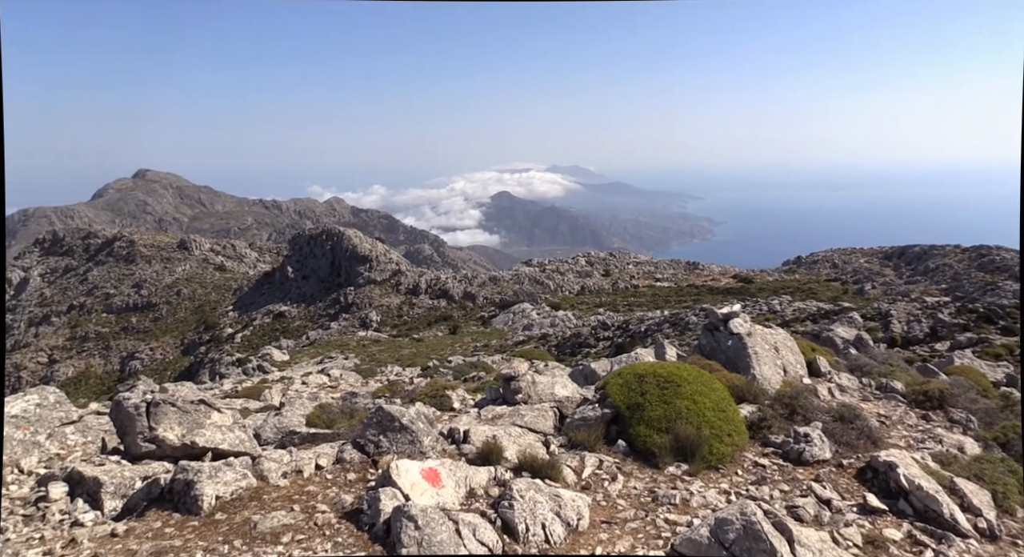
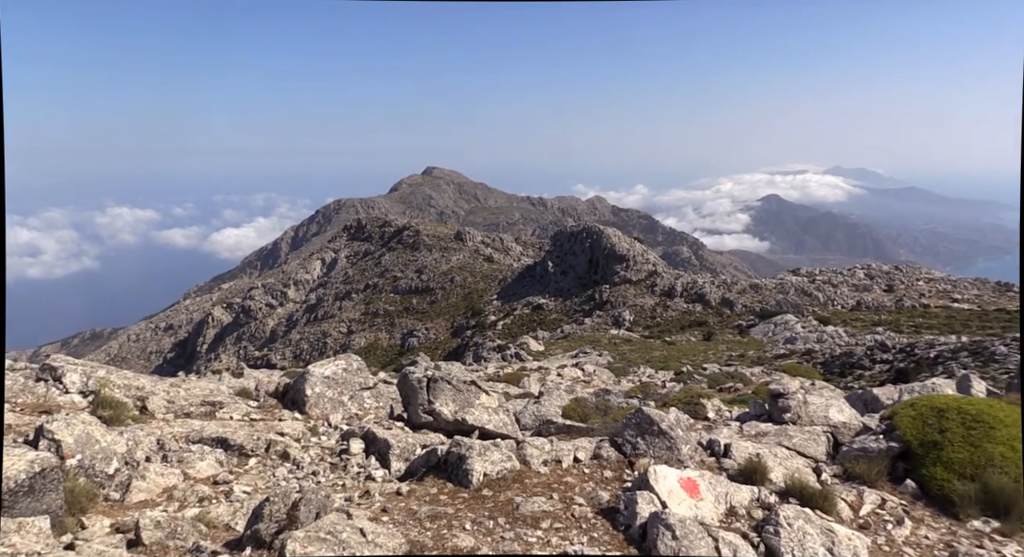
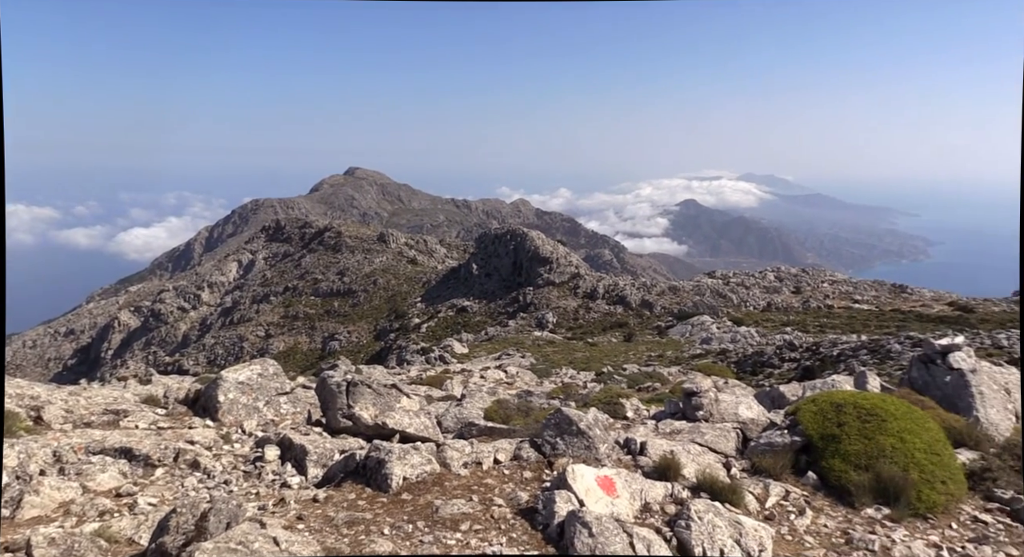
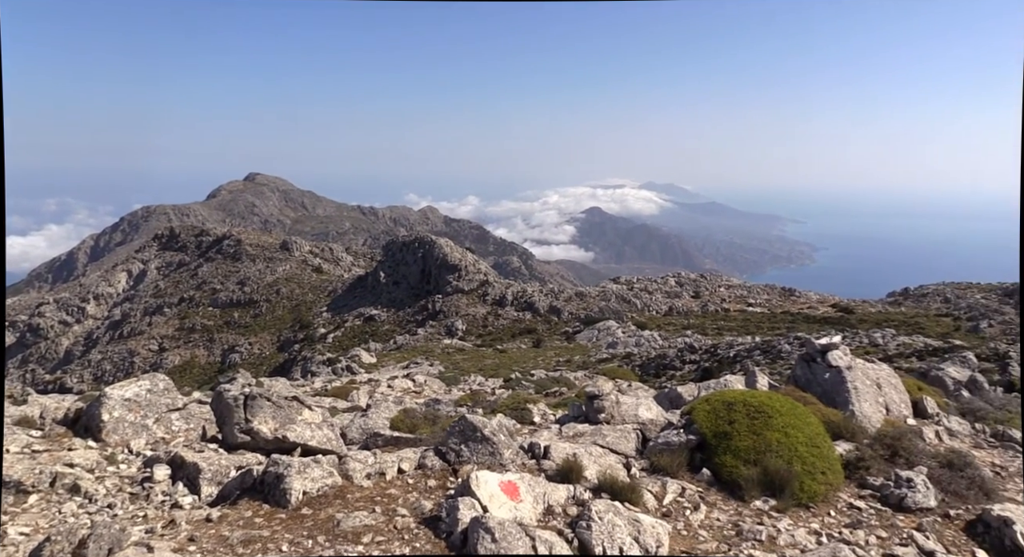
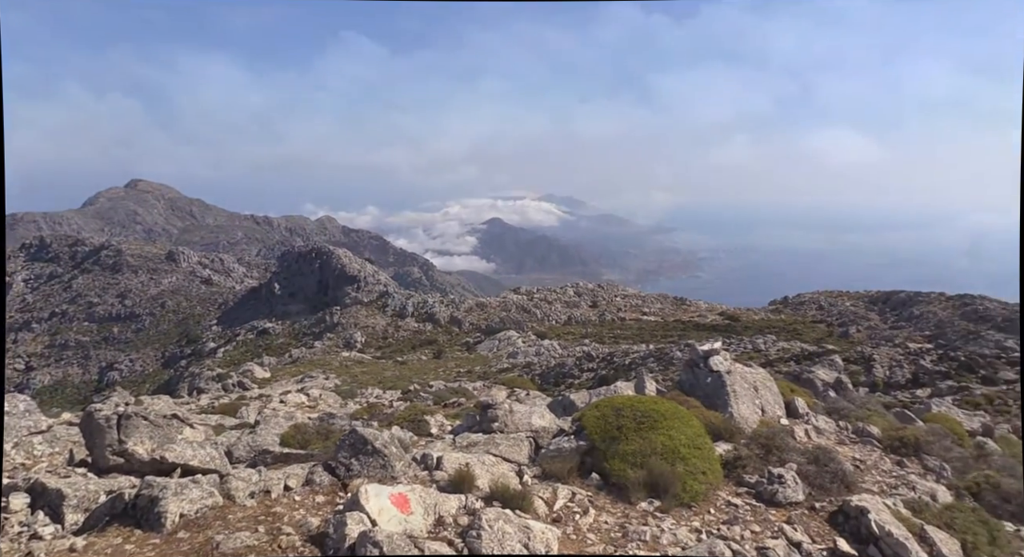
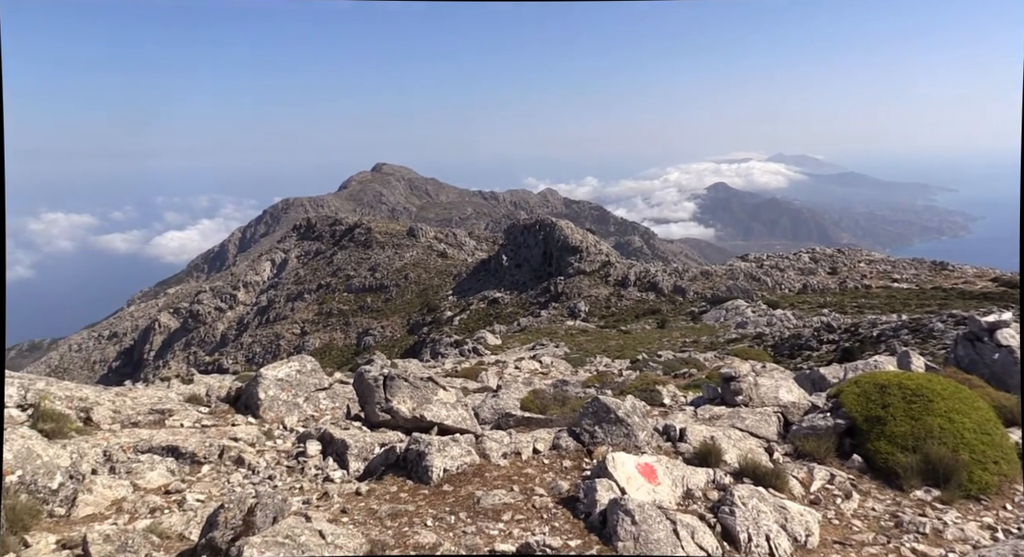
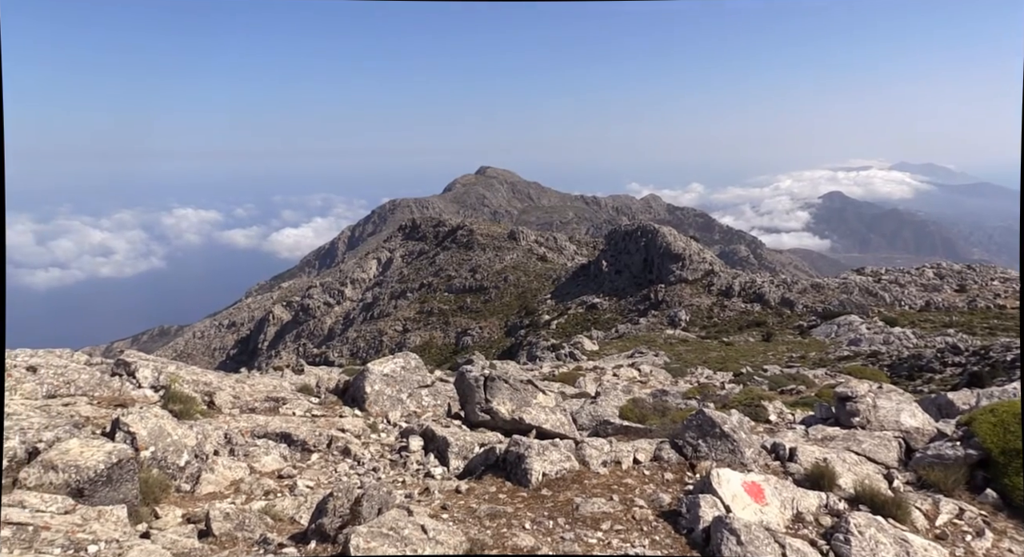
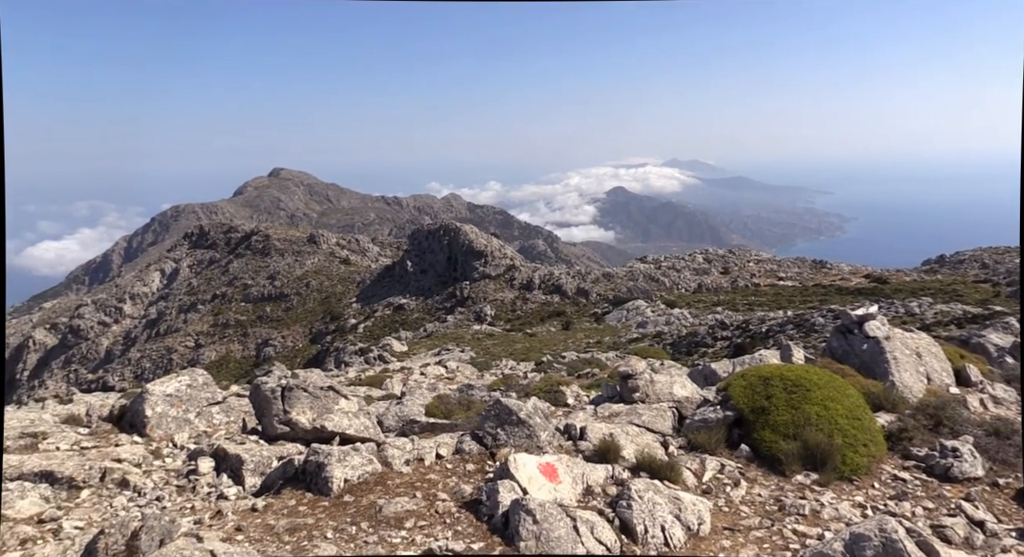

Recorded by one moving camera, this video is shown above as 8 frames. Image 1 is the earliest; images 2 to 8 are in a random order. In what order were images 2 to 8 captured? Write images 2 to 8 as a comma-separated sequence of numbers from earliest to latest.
8, 6, 7, 2, 3, 4, 5
